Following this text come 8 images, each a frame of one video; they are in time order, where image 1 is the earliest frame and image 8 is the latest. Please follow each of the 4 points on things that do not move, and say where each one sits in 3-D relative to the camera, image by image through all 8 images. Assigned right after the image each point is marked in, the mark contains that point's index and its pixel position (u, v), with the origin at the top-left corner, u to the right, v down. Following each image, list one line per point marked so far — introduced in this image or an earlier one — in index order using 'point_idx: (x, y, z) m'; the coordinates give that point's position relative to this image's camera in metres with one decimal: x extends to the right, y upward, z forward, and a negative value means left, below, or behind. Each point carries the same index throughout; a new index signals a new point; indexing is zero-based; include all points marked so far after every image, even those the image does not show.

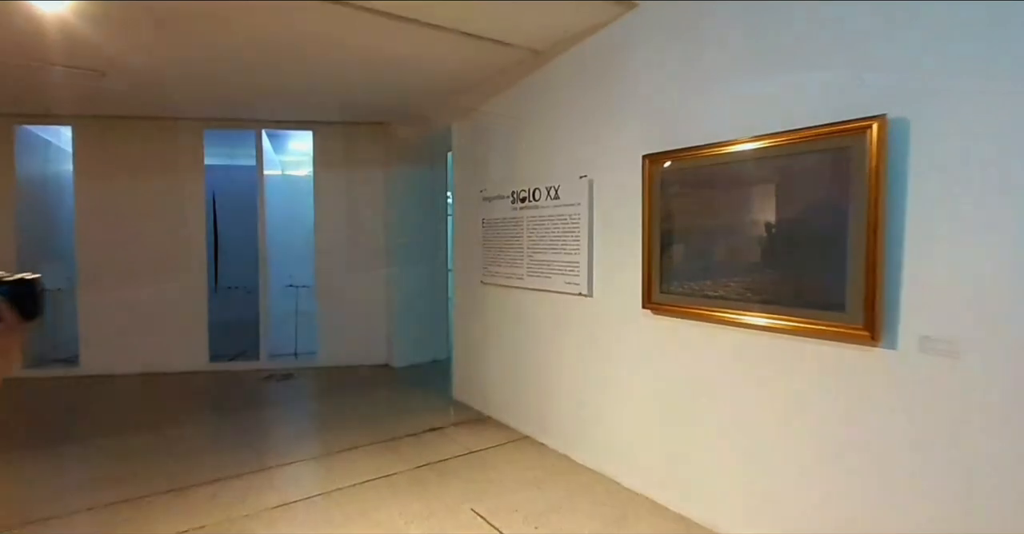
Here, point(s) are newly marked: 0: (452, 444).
0: (-0.3, -0.8, +4.4) m
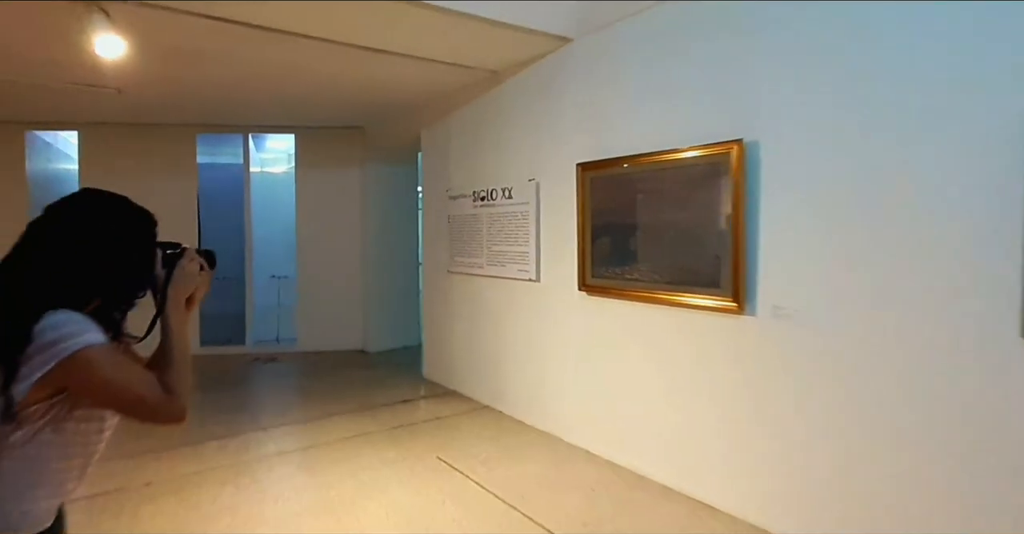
0: (-0.5, -0.8, +5.0) m
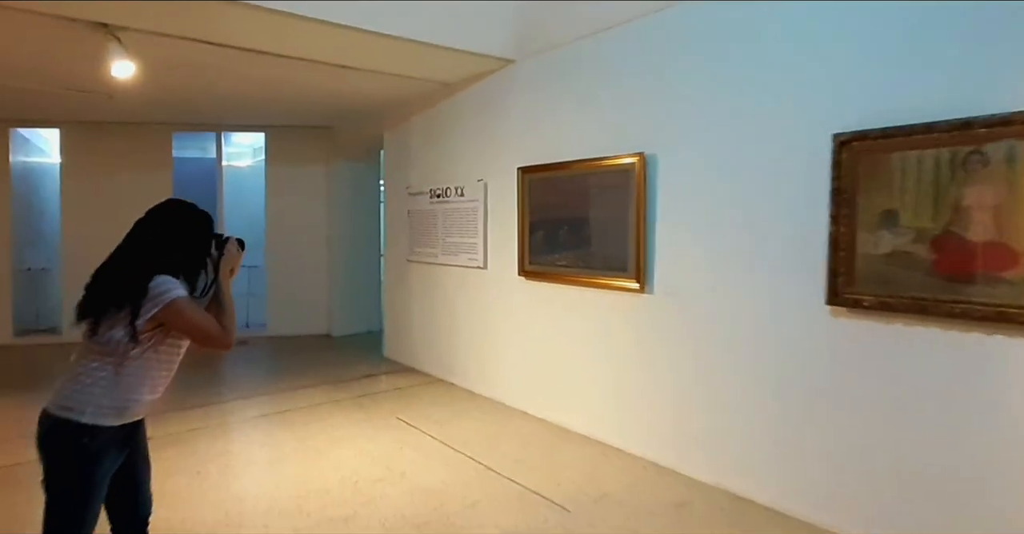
0: (-0.8, -0.7, +5.7) m
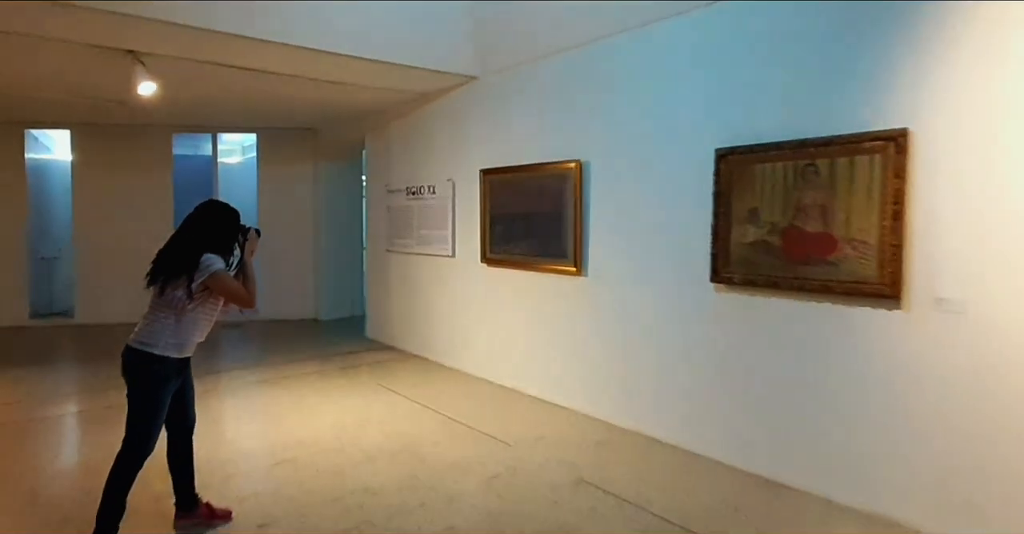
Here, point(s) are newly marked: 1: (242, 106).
0: (-1.0, -0.6, +6.4) m
1: (-1.9, +1.1, +6.6) m
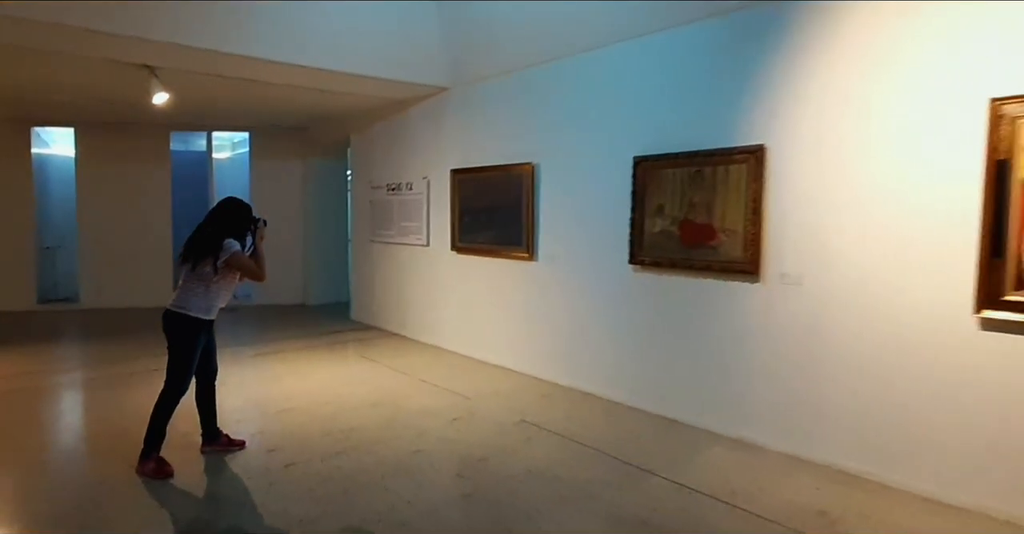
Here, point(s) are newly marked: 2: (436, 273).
0: (-1.3, -0.5, +7.2) m
1: (-2.2, +1.2, +7.4) m
2: (-0.5, 0.0, +6.5) m
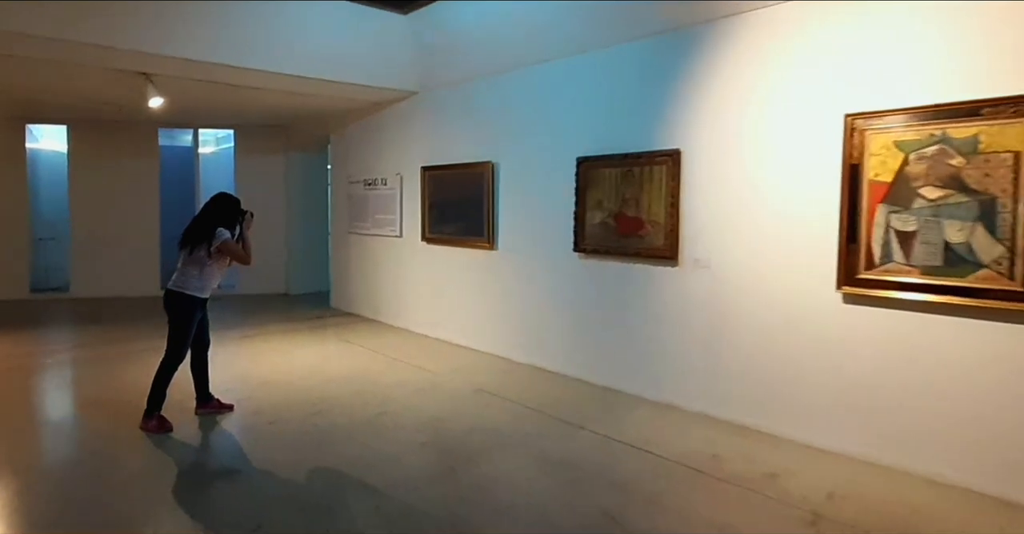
0: (-1.5, -0.5, +7.8) m
1: (-2.4, +1.3, +7.9) m
2: (-0.8, 0.0, +7.0) m
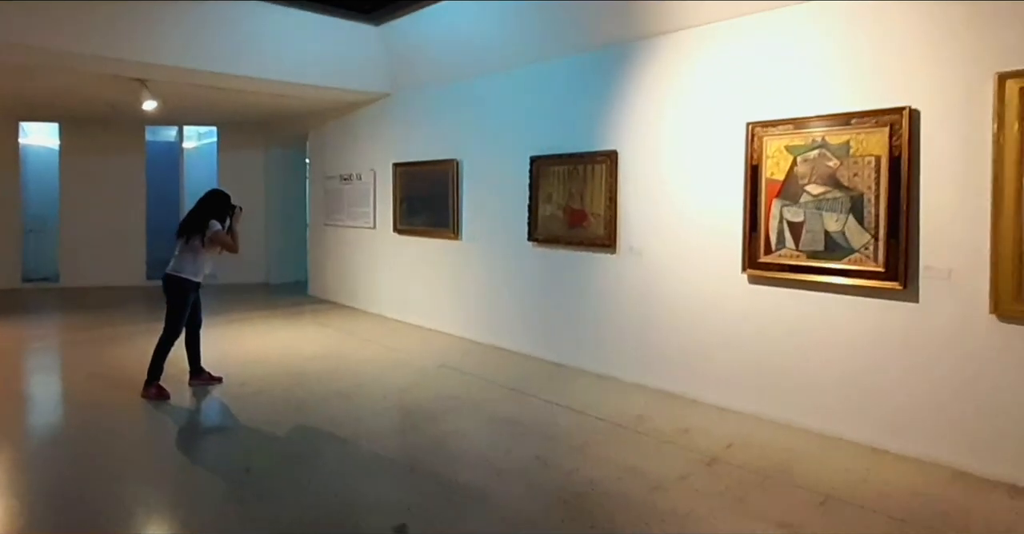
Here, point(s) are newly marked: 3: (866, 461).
0: (-1.8, -0.4, +8.3) m
1: (-2.7, +1.4, +8.4) m
2: (-1.0, +0.1, +7.6) m
3: (+1.2, -0.7, +3.3) m
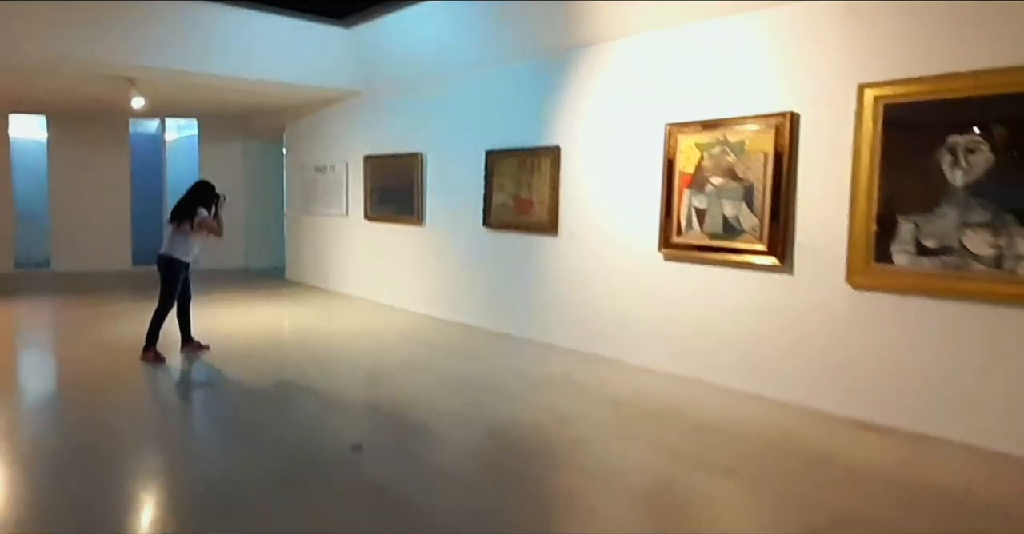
0: (-2.1, -0.2, +8.9) m
1: (-3.1, +1.5, +8.9) m
2: (-1.4, +0.3, +8.1) m
3: (+1.0, -0.6, +4.0) m
